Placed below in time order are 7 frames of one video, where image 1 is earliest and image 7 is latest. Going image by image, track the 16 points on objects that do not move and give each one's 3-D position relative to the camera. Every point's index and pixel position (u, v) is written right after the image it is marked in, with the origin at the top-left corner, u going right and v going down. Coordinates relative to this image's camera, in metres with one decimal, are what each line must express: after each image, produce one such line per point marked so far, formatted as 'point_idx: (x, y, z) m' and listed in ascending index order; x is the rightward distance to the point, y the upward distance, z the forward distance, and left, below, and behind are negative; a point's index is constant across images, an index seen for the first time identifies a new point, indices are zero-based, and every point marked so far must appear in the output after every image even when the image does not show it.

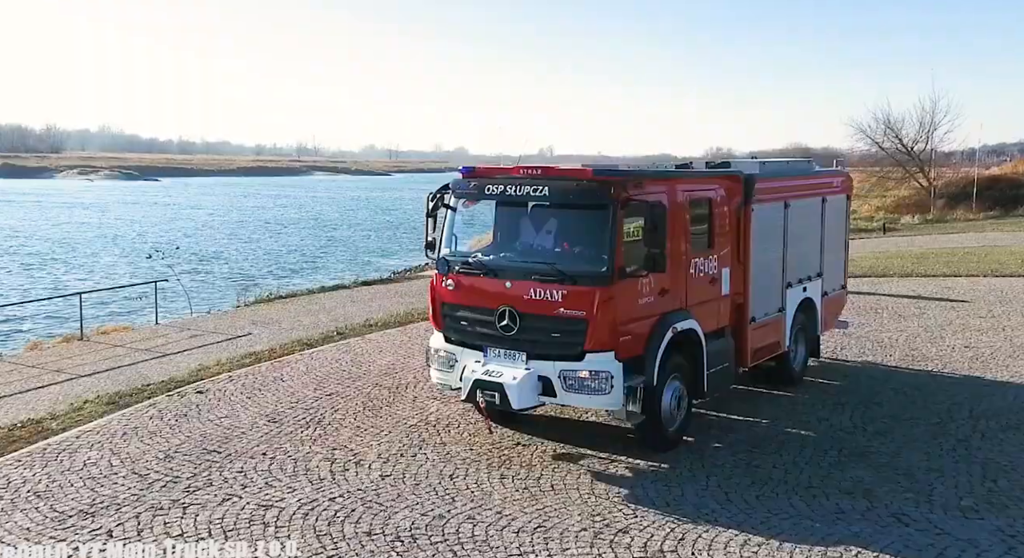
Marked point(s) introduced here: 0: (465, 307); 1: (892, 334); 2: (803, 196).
0: (-0.5, -0.3, +9.0) m
1: (+7.6, -1.1, +18.0) m
2: (+3.9, +1.1, +12.2) m
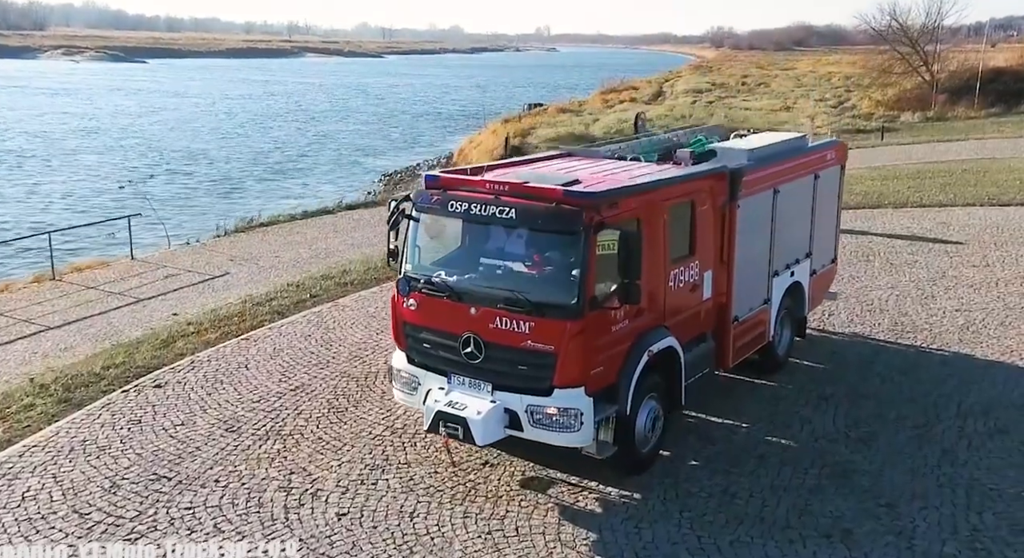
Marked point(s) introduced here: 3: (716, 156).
0: (-0.8, -0.5, +8.4) m
1: (+7.2, -0.3, +17.5) m
2: (+3.6, +1.3, +11.5) m
3: (+2.3, +1.4, +10.4) m
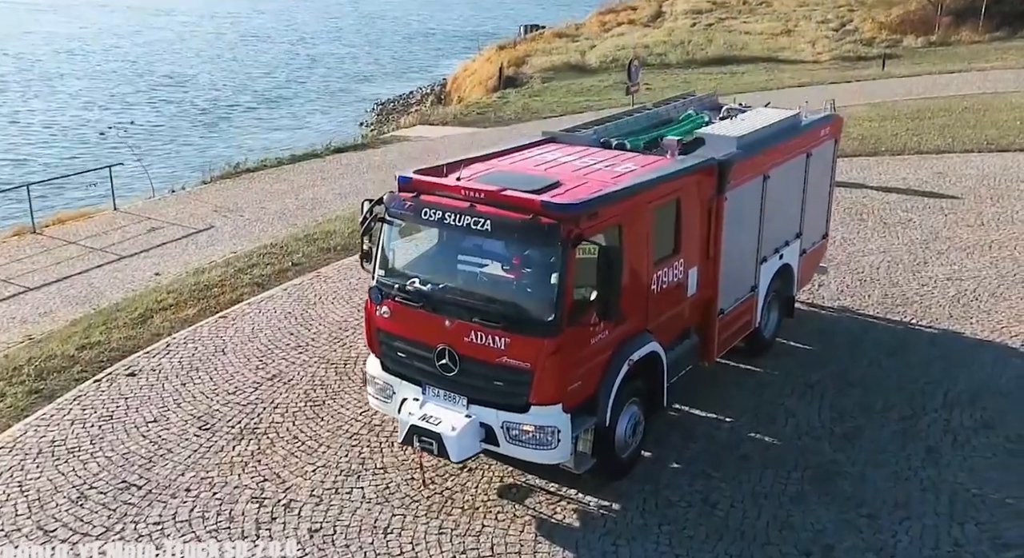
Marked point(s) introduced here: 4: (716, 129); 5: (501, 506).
0: (-1.0, -0.5, +8.2) m
1: (+6.9, +0.4, +17.2) m
2: (+3.3, +1.5, +11.1) m
3: (+2.1, +1.5, +10.0) m
4: (+2.3, +1.7, +10.3) m
5: (-0.1, -2.1, +8.2) m
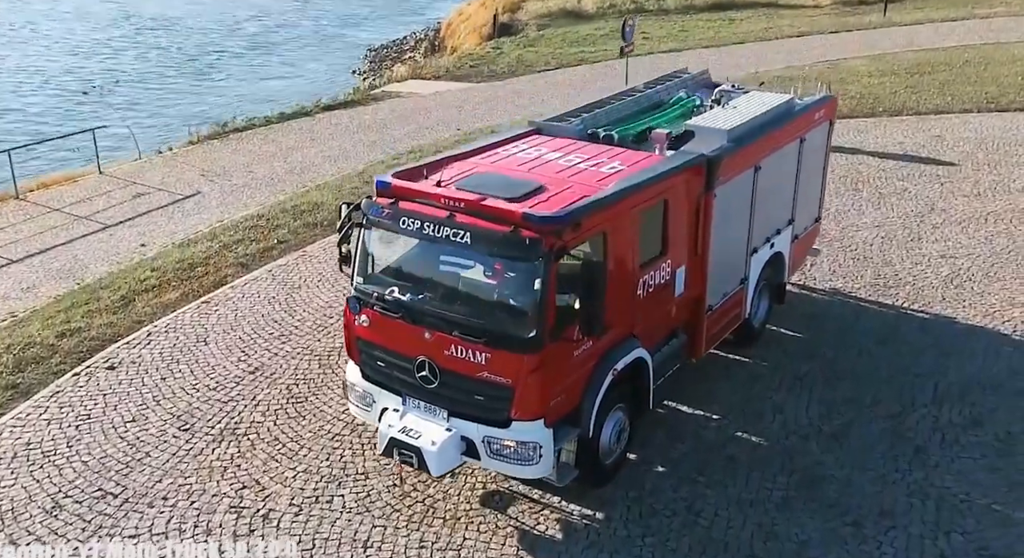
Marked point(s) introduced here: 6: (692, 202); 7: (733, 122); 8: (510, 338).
0: (-1.2, -0.6, +8.0) m
1: (+6.7, +0.9, +17.0) m
2: (+3.2, +1.6, +10.8) m
3: (+1.9, +1.5, +9.7) m
4: (+2.1, +1.8, +10.0) m
5: (-0.3, -2.1, +8.1) m
6: (+1.8, +0.8, +9.1) m
7: (+2.5, +1.7, +10.0) m
8: (0.0, -0.5, +7.2) m
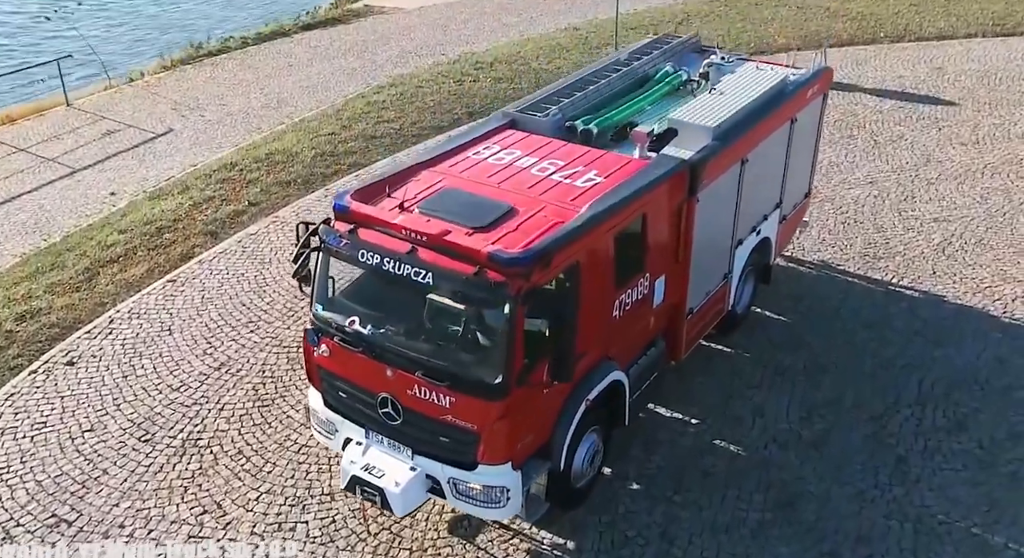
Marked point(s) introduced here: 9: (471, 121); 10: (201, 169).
0: (-1.4, -0.8, +7.6) m
1: (+6.4, +1.6, +16.5) m
2: (+2.9, +1.6, +10.2) m
3: (+1.7, +1.5, +9.1) m
4: (+1.8, +1.7, +9.4) m
5: (-0.5, -2.3, +7.9) m
6: (+1.5, +0.7, +8.6) m
7: (+2.2, +1.7, +9.4) m
8: (-0.3, -0.8, +6.8) m
9: (-0.9, +3.5, +19.7) m
10: (-6.7, +2.4, +19.4) m
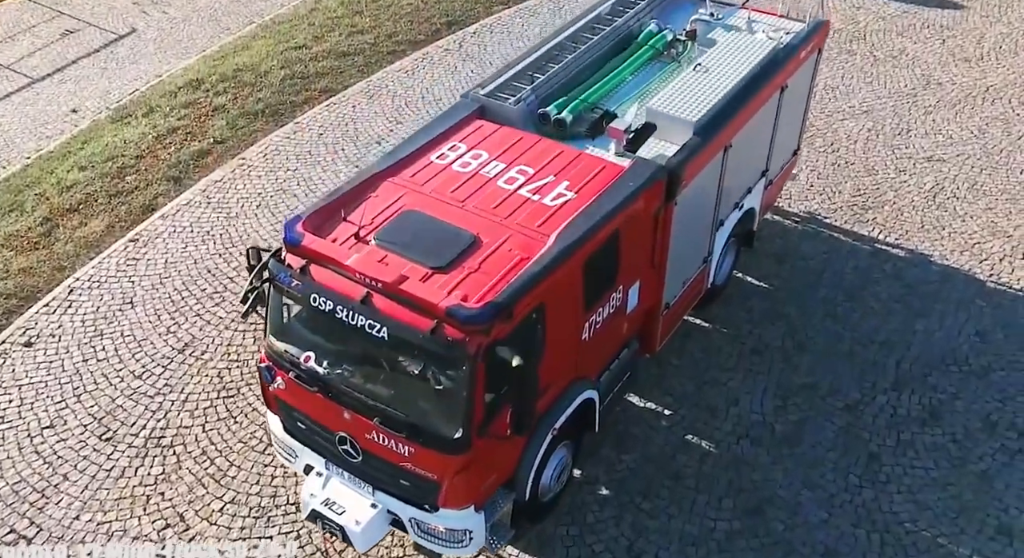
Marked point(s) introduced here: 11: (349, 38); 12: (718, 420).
0: (-1.7, -1.1, +7.3) m
1: (+6.0, +2.7, +15.8) m
2: (+2.6, +1.8, +9.5) m
3: (+1.4, +1.4, +8.5) m
4: (+1.5, +1.7, +8.7) m
5: (-0.8, -2.5, +7.9) m
6: (+1.2, +0.5, +8.1) m
7: (+1.9, +1.7, +8.7) m
8: (-0.6, -1.2, +6.6) m
9: (-1.3, +5.1, +18.6) m
10: (-7.1, +4.0, +18.4) m
11: (-3.3, +4.9, +18.3) m
12: (+2.2, -1.5, +9.6) m
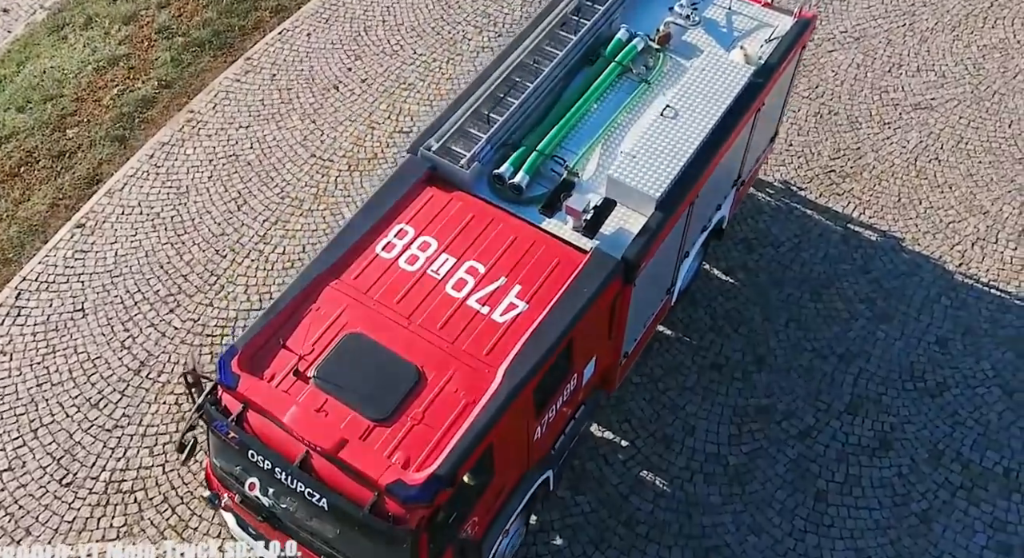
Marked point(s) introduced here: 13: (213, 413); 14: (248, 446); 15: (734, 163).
0: (-2.1, -2.0, +7.4) m
1: (+5.5, +3.7, +14.8) m
2: (+2.1, +1.3, +8.9) m
3: (+0.9, +0.7, +7.9) m
4: (+1.1, +1.0, +8.1) m
5: (-1.3, -3.3, +8.3) m
6: (+0.8, -0.3, +7.8) m
7: (+1.5, +1.0, +8.2) m
8: (-1.0, -2.3, +6.7) m
9: (-1.8, +6.7, +16.9) m
10: (-7.6, +5.6, +16.8) m
11: (-3.9, +6.4, +16.6) m
12: (+1.7, -1.9, +9.8) m
13: (-2.2, -0.9, +6.8) m
14: (-1.9, -1.2, +6.6) m
15: (+2.4, +1.3, +9.7) m
